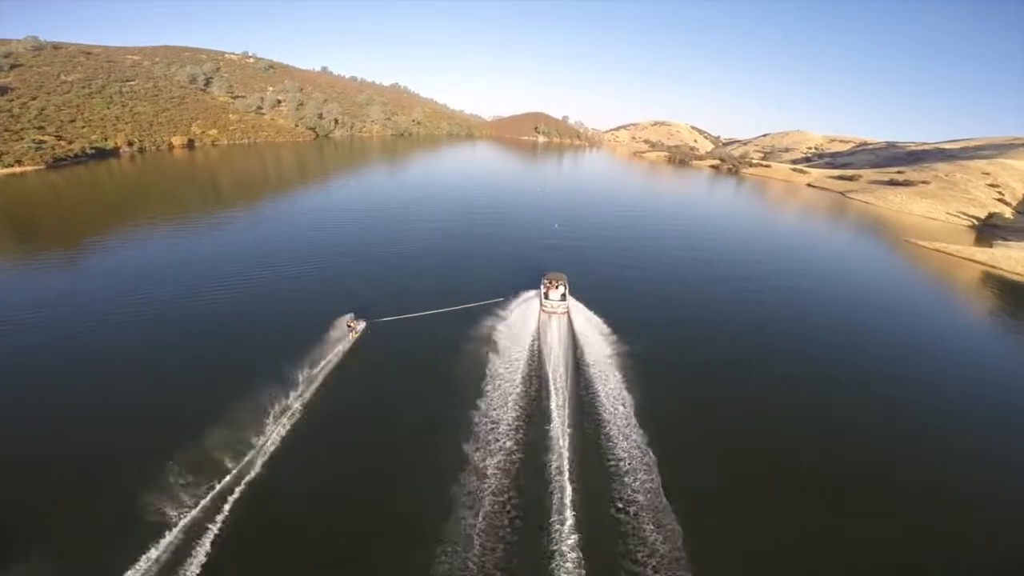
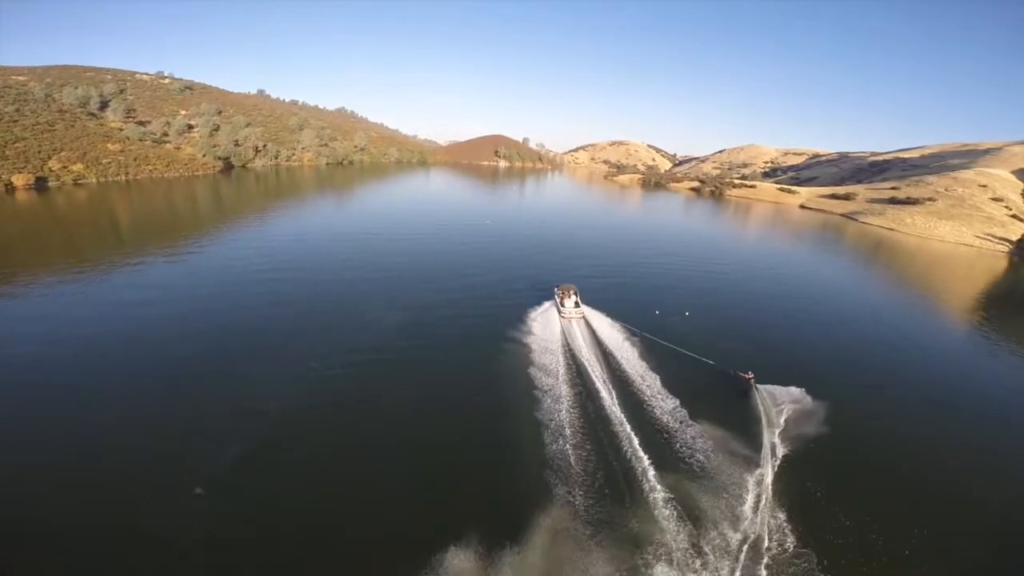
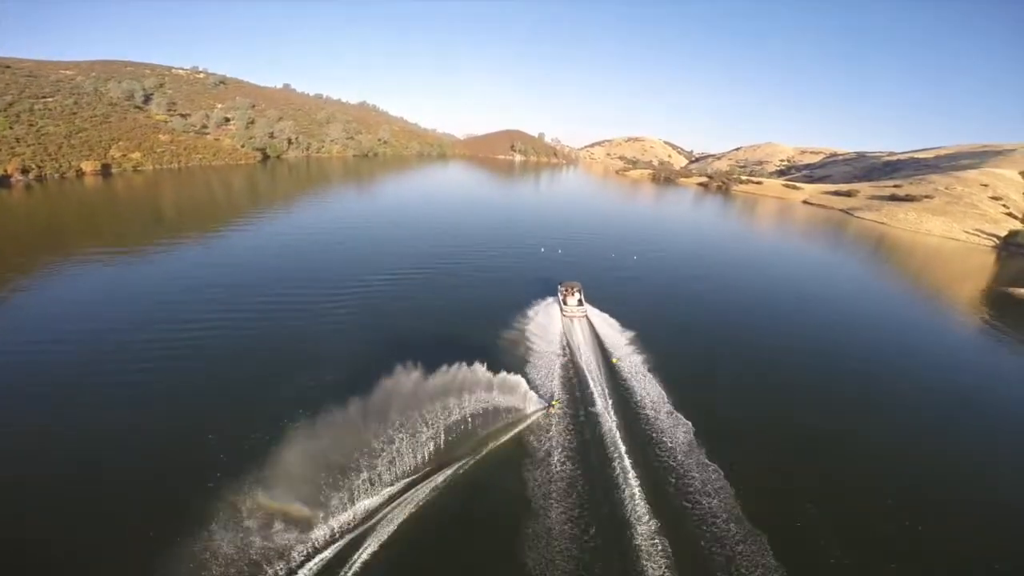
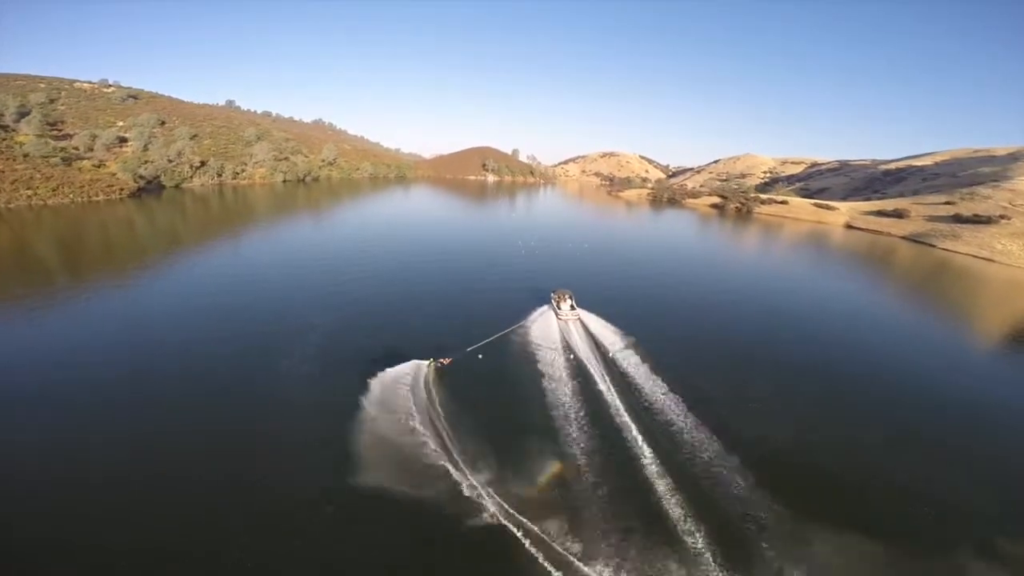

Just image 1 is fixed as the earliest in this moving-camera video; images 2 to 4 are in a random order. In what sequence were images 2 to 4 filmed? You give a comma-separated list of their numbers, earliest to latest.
3, 2, 4
